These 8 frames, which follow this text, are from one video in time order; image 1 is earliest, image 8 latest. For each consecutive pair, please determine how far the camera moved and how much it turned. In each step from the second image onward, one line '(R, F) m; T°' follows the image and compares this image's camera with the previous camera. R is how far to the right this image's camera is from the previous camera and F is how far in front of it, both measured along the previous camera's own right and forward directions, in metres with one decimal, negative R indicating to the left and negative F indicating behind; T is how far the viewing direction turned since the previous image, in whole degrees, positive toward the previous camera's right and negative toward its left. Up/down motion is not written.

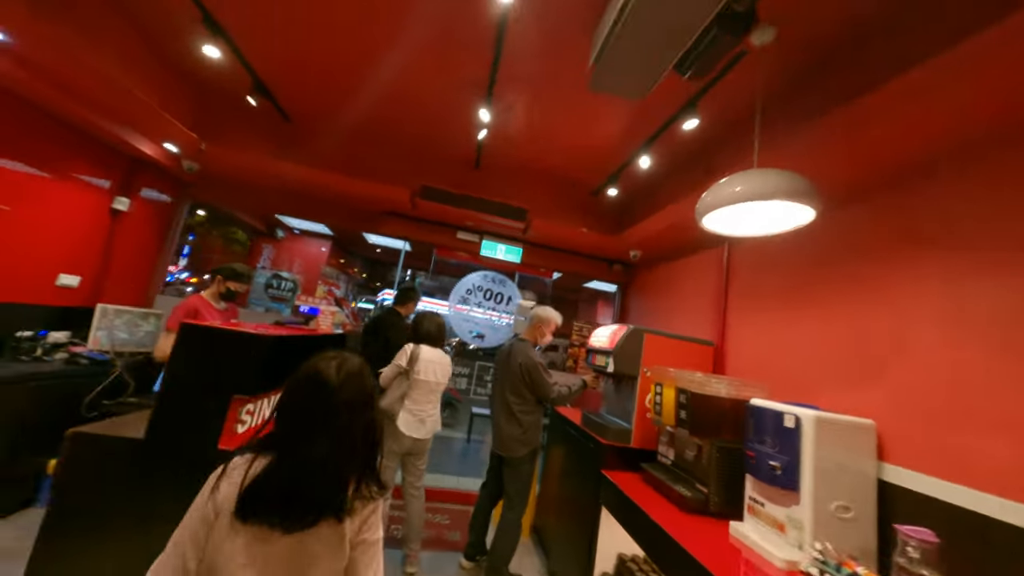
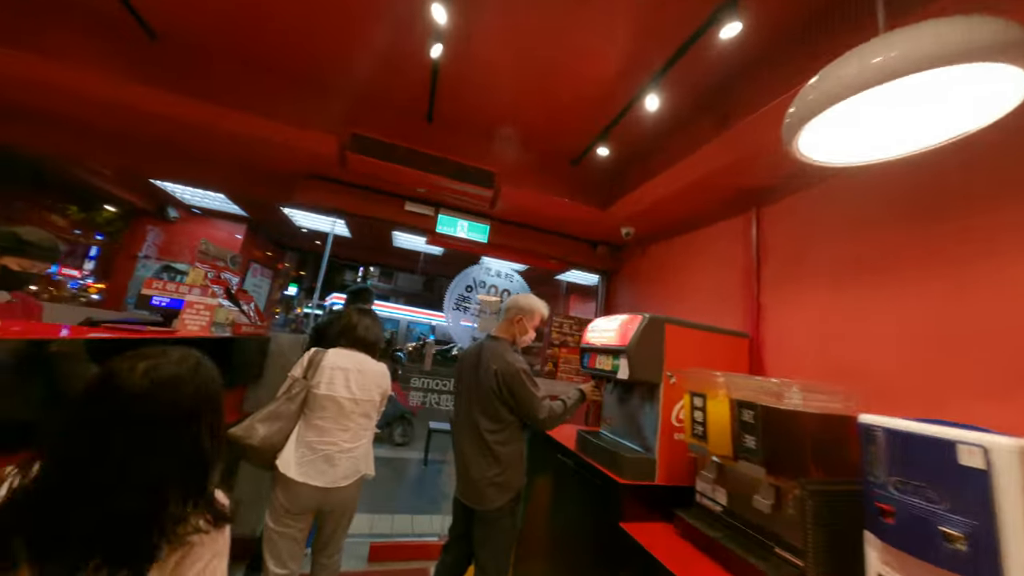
(-0.1, +0.9) m; +6°
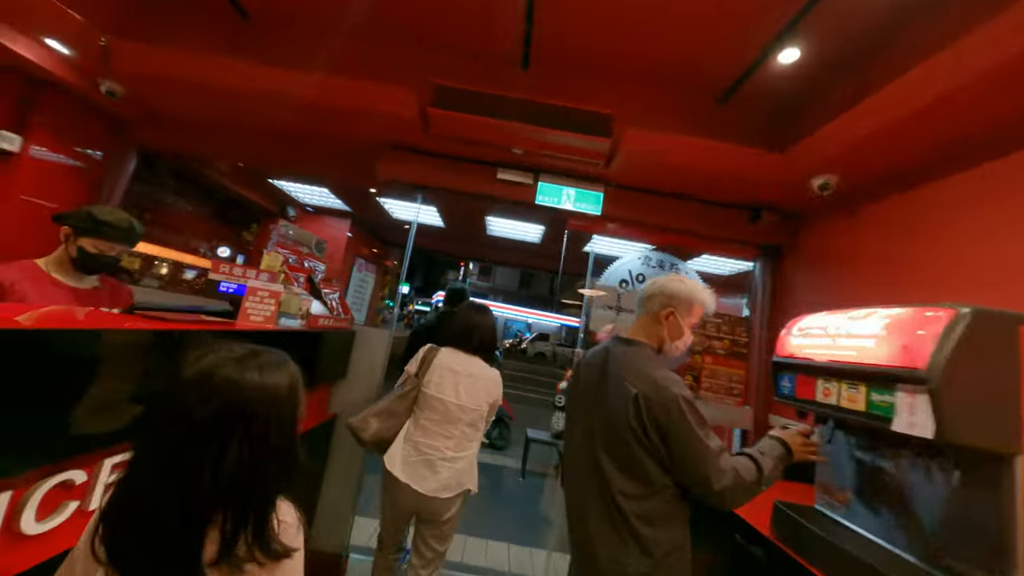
(-0.2, +1.0) m; -12°
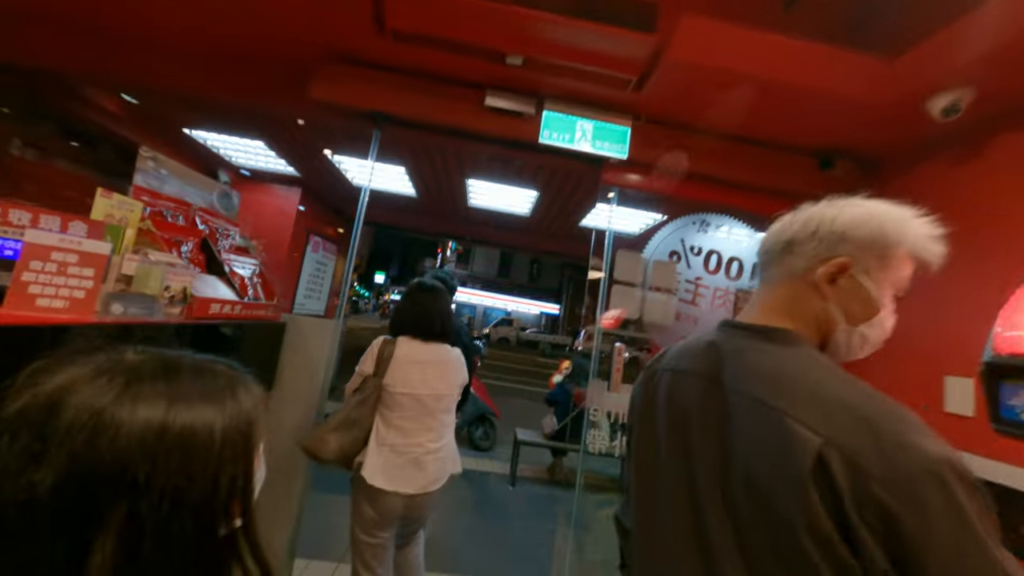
(-0.1, +0.9) m; +3°
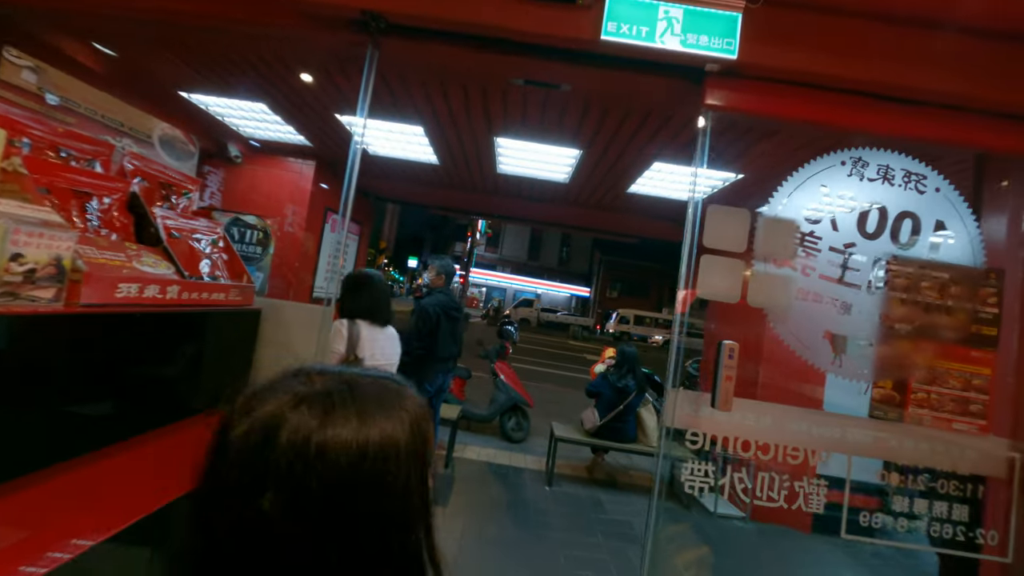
(-0.1, +0.7) m; -4°
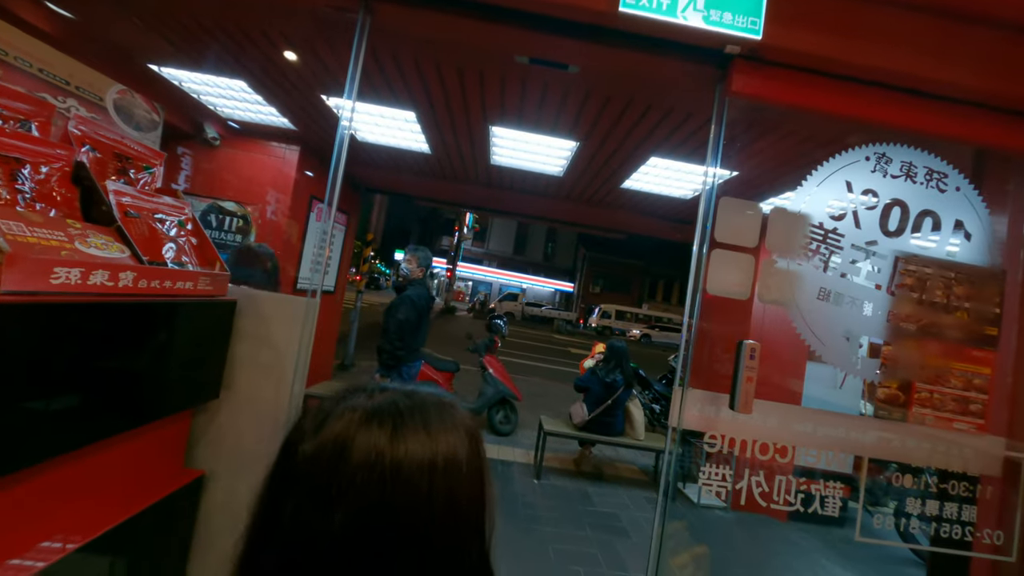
(-0.1, +0.1) m; +2°
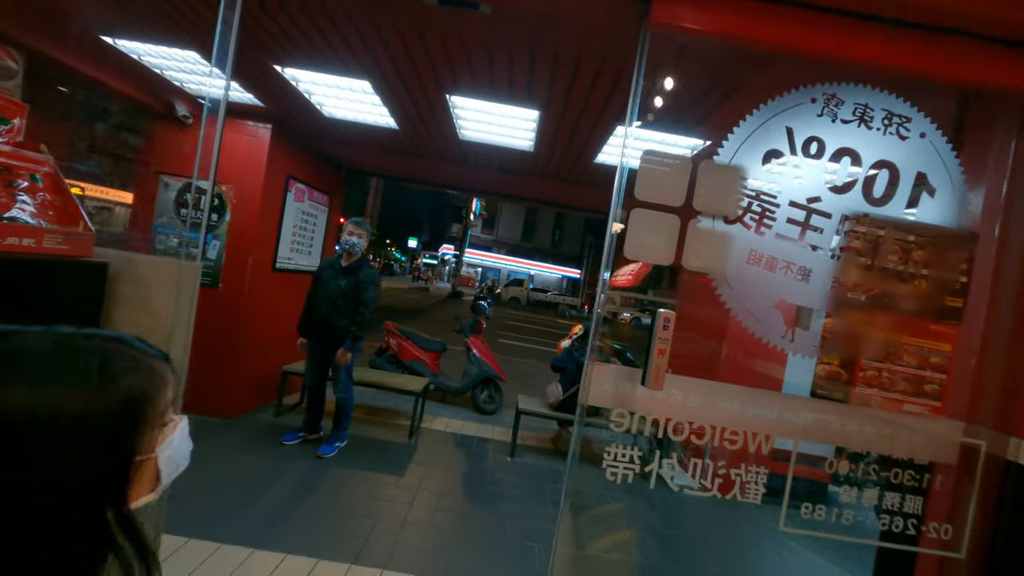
(+0.4, +0.2) m; -2°
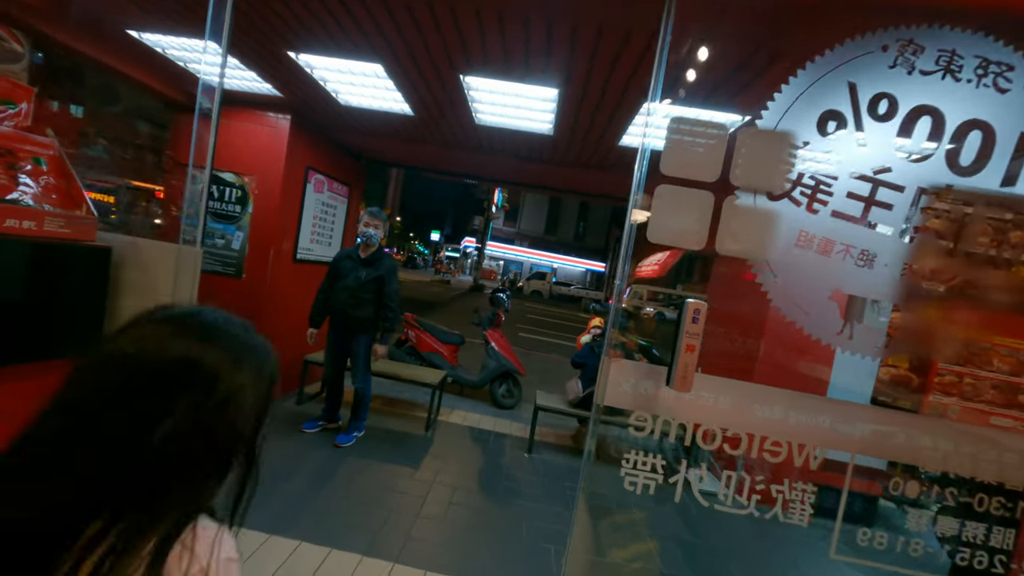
(+0.1, +0.2) m; -3°
